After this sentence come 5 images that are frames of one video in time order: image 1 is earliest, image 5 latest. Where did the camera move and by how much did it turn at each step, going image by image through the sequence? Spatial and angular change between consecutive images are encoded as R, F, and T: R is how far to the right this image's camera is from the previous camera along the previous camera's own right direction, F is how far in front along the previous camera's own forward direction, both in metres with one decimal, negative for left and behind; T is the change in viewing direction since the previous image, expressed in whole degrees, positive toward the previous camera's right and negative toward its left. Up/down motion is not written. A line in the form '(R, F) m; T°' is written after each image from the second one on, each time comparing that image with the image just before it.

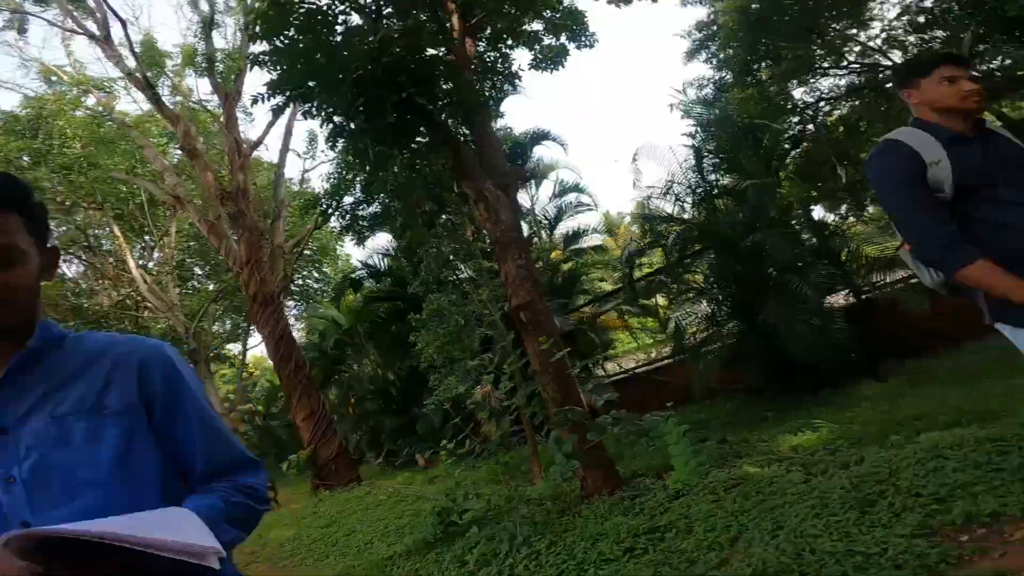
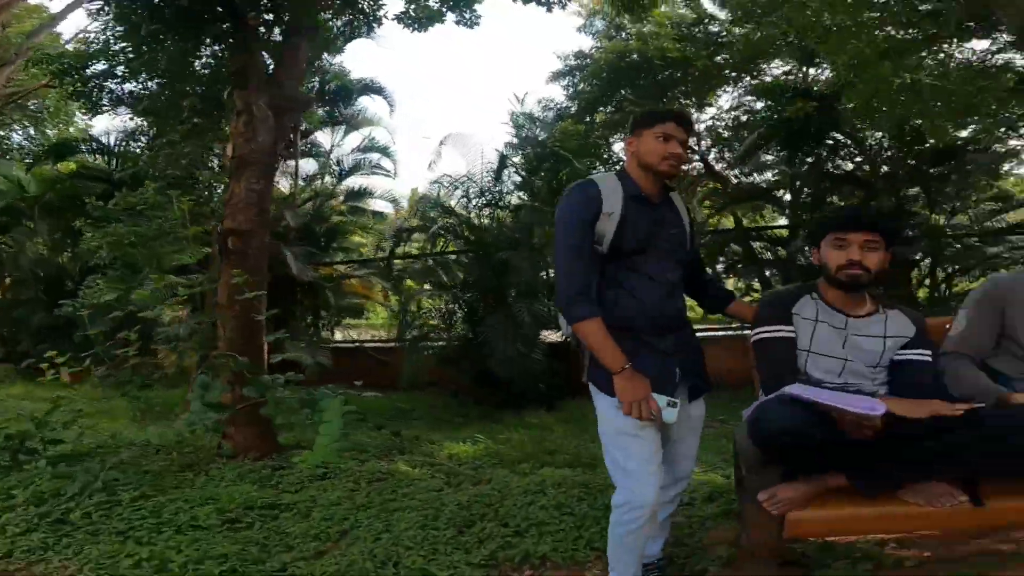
(+0.4, +0.1) m; +16°
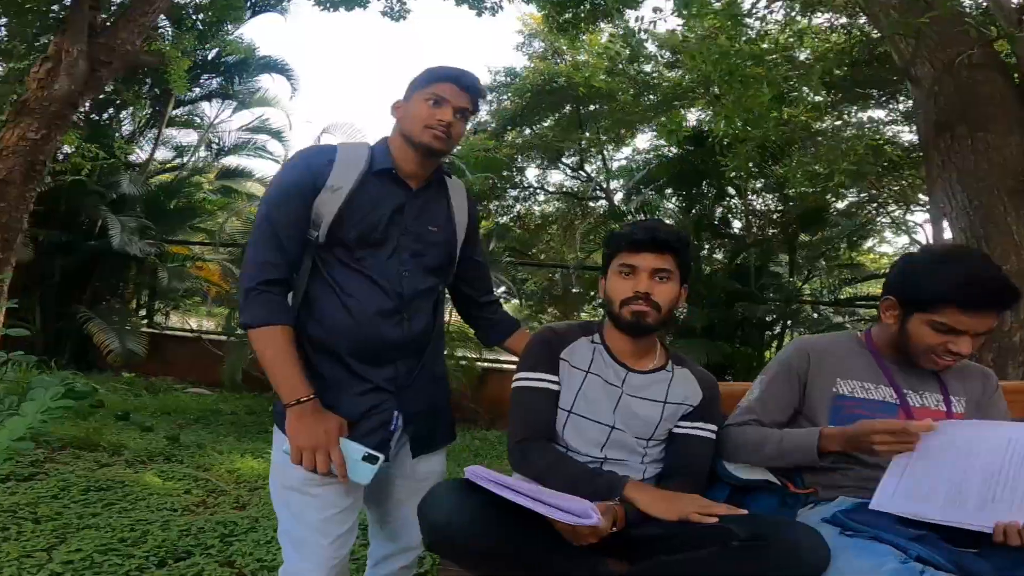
(+0.4, +0.5) m; +7°
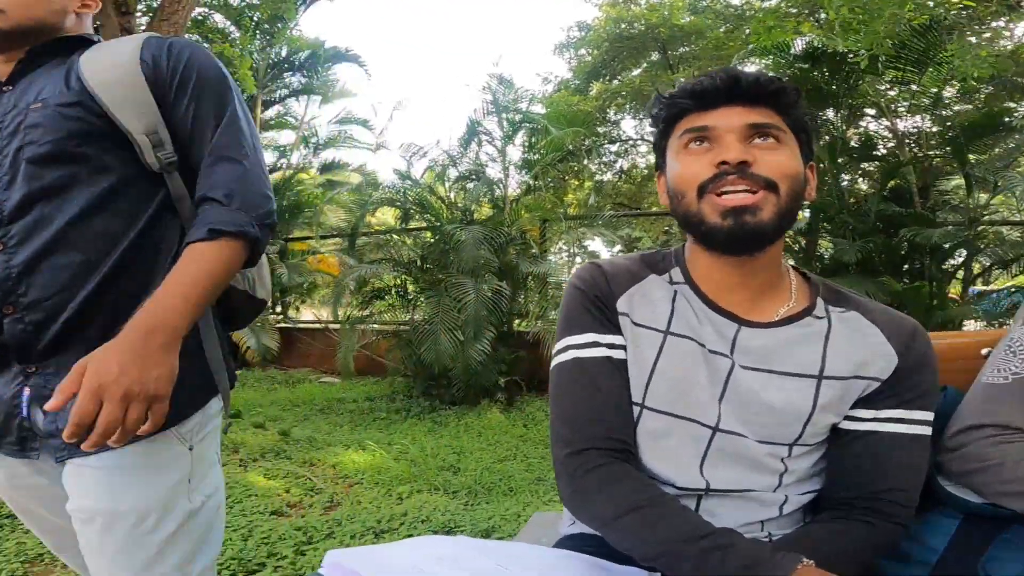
(+0.1, +0.5) m; -9°
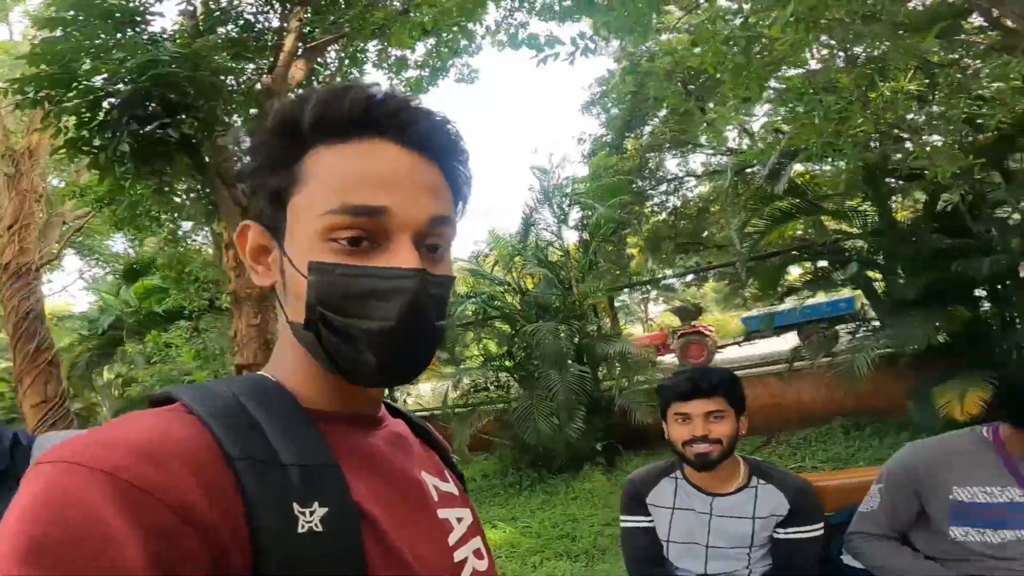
(0.0, -0.7) m; -3°
